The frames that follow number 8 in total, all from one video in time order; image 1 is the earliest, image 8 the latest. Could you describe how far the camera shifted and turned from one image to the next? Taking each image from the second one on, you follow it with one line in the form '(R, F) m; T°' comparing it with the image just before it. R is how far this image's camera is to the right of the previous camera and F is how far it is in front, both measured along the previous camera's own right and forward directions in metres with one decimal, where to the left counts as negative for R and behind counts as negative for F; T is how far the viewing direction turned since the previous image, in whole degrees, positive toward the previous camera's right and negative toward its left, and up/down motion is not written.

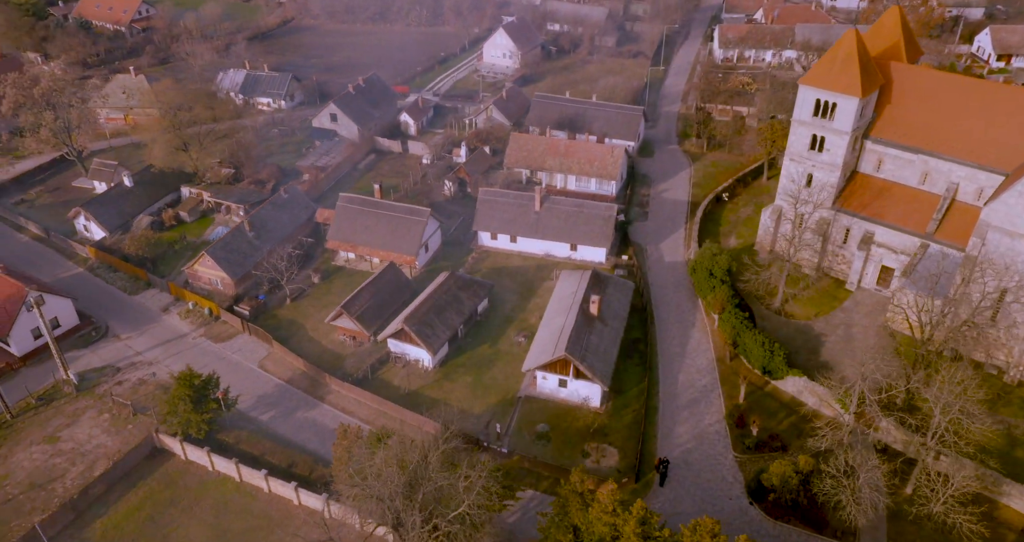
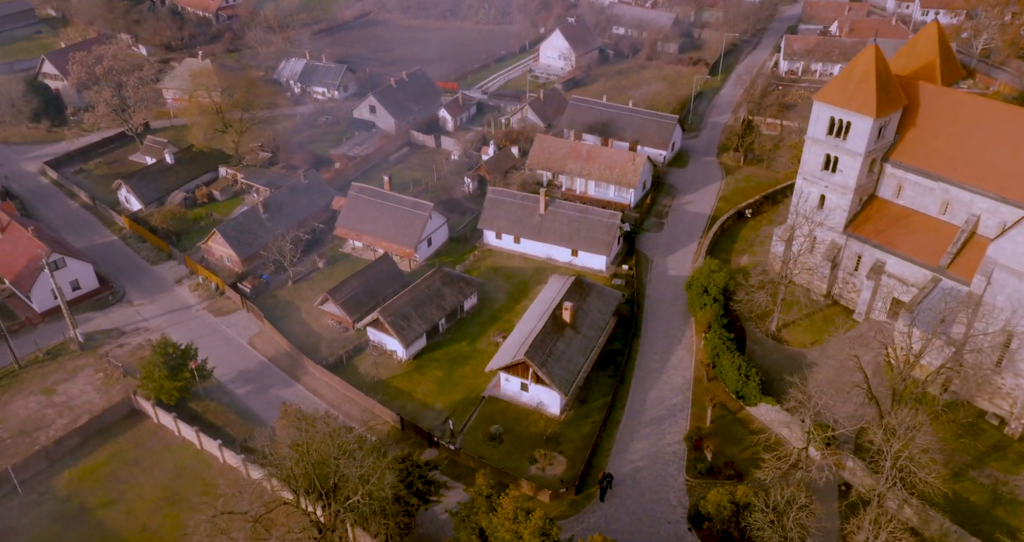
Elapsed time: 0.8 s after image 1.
(+6.3, +0.6) m; -6°
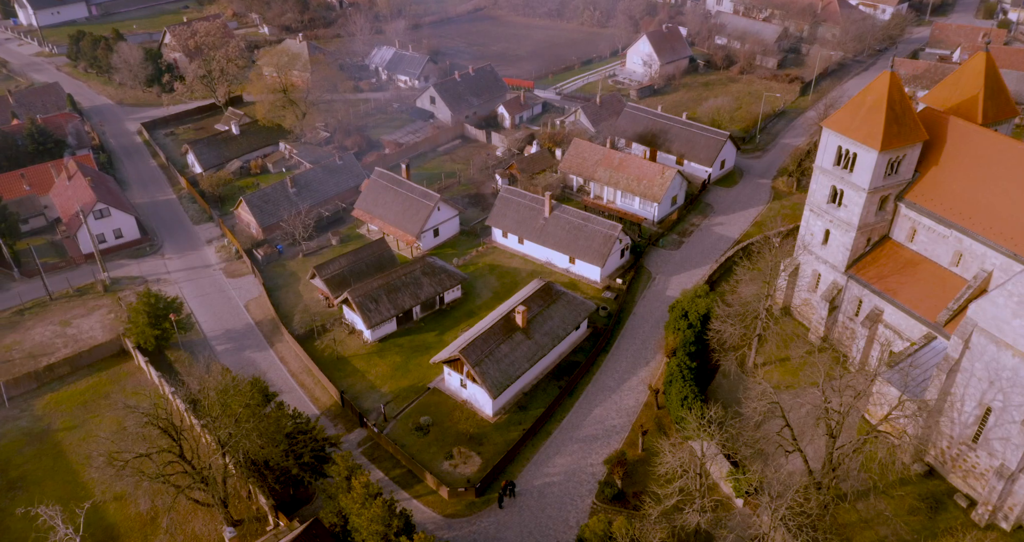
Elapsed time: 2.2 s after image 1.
(+9.8, +0.9) m; -10°
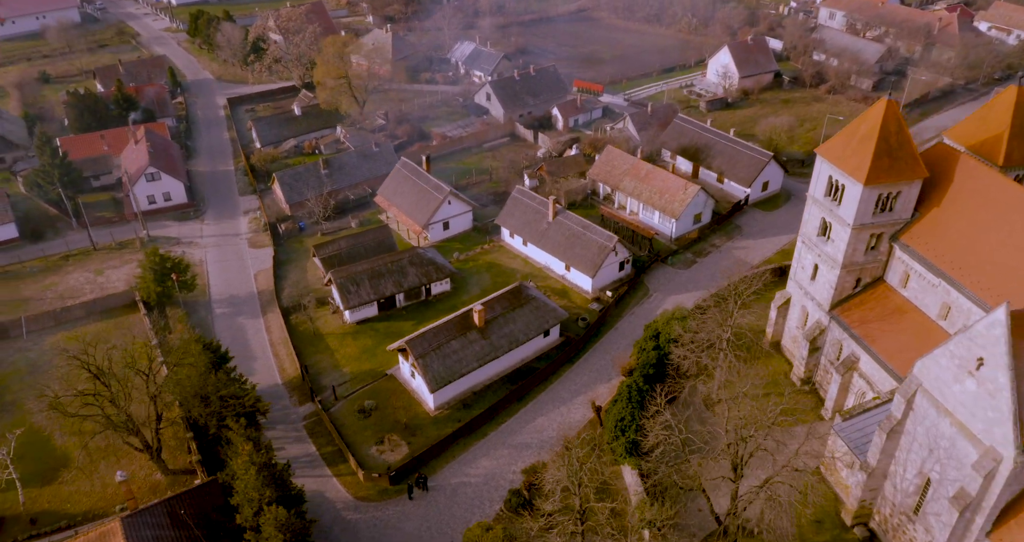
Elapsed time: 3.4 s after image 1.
(+8.9, +0.7) m; -9°
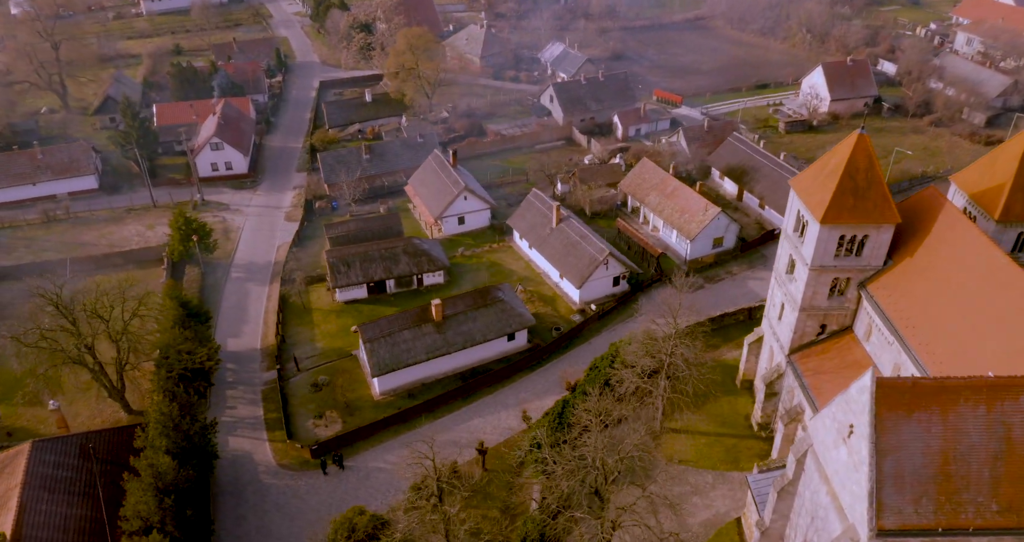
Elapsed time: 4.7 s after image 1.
(+9.8, +0.7) m; -10°
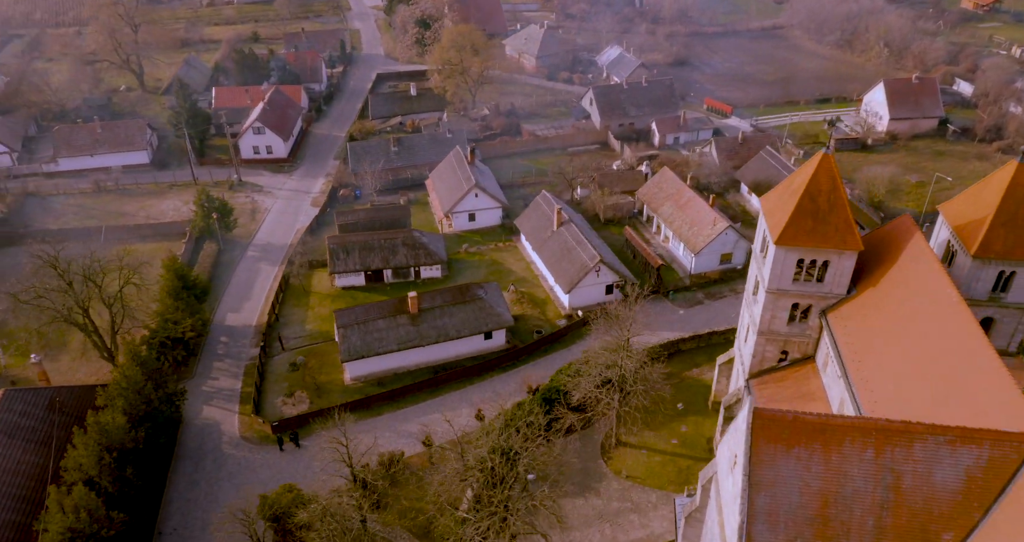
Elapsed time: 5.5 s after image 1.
(+6.4, +0.2) m; -6°
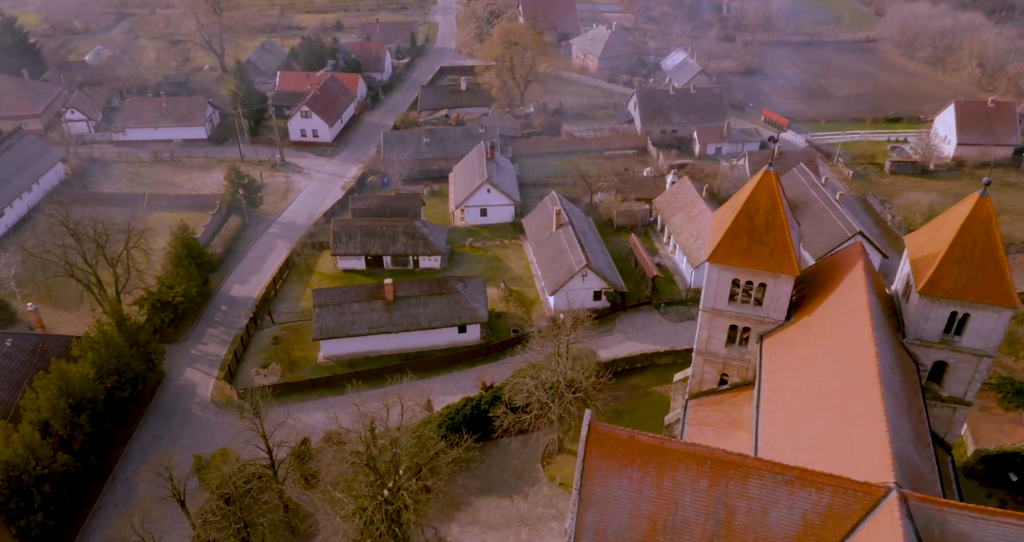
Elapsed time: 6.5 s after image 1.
(+7.3, +0.3) m; -7°
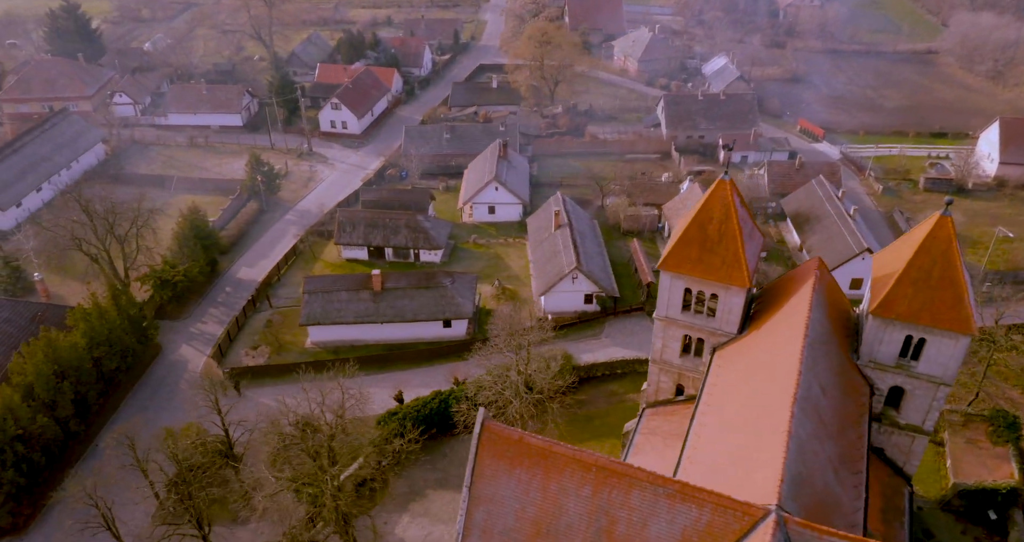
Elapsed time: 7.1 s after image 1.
(+4.6, 0.0) m; -5°
